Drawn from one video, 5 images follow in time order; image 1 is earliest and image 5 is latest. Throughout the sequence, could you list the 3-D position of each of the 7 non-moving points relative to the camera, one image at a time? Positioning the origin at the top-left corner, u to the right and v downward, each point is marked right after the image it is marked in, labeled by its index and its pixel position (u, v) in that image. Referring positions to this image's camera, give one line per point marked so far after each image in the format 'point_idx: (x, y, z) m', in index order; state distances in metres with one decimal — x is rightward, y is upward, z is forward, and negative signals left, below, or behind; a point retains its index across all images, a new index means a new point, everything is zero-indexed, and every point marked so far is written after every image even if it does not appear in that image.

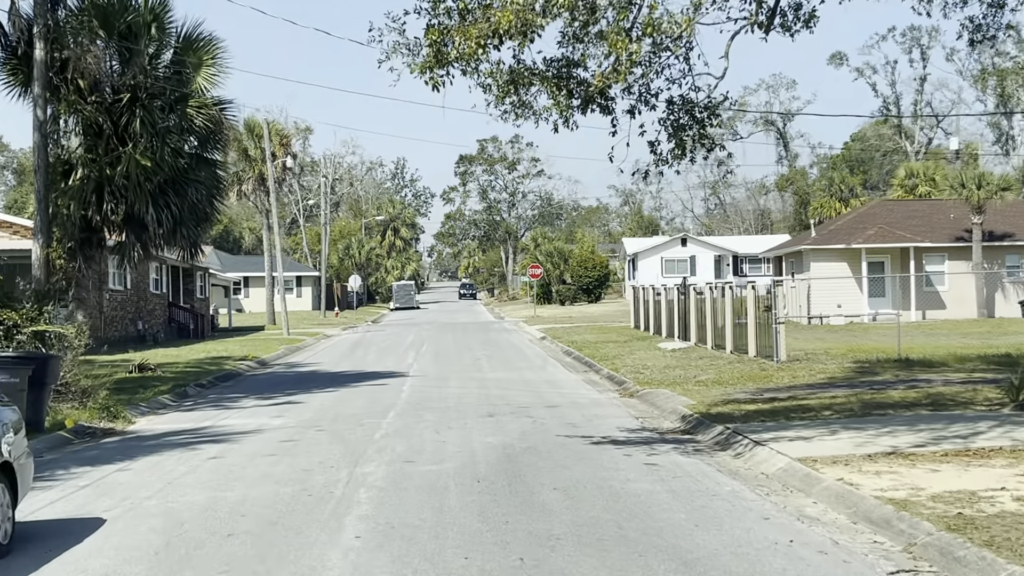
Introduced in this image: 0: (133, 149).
0: (-6.6, +2.4, +17.8) m
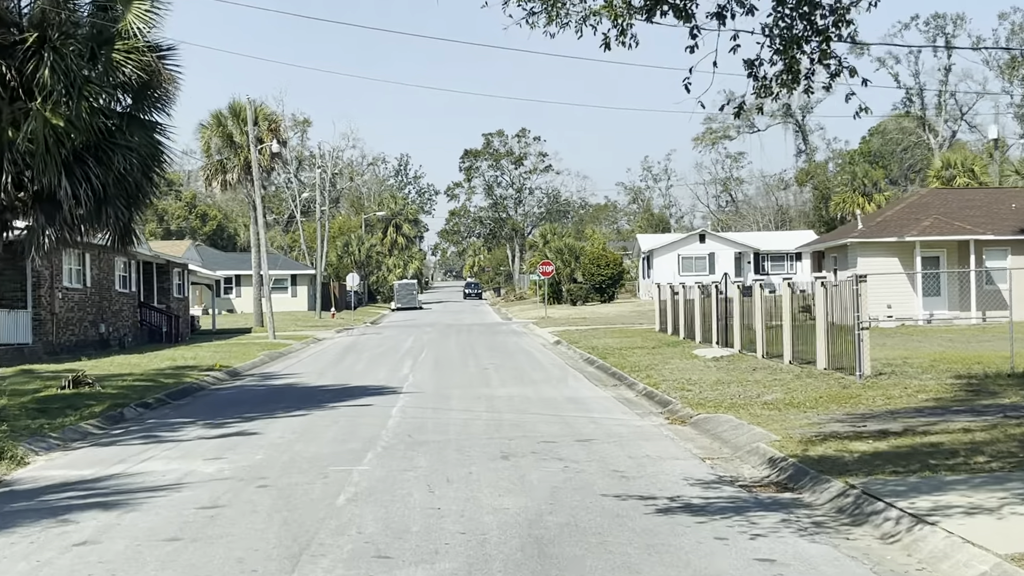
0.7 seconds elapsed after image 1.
0: (-6.4, +2.5, +13.7) m
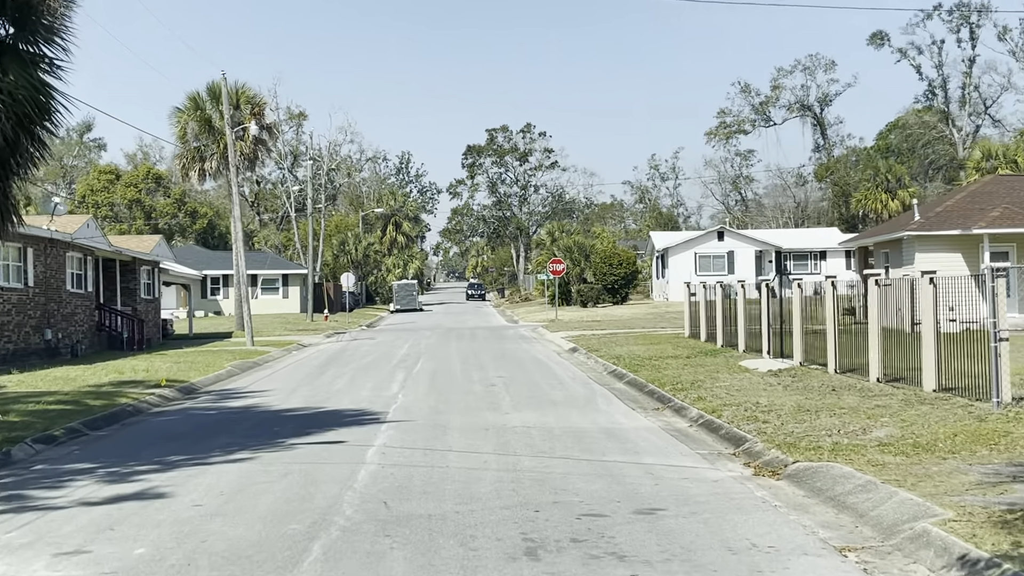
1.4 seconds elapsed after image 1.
0: (-6.1, +2.5, +9.5) m
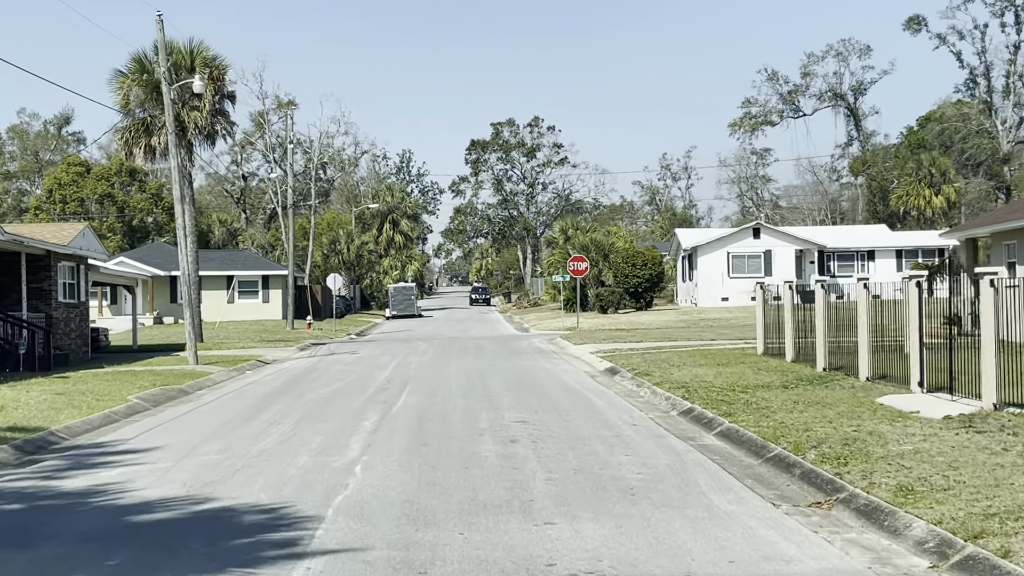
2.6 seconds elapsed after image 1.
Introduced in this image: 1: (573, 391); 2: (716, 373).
0: (-5.8, +2.6, +2.2) m
1: (+1.1, -1.9, +18.5) m
2: (+4.0, -1.6, +19.7) m
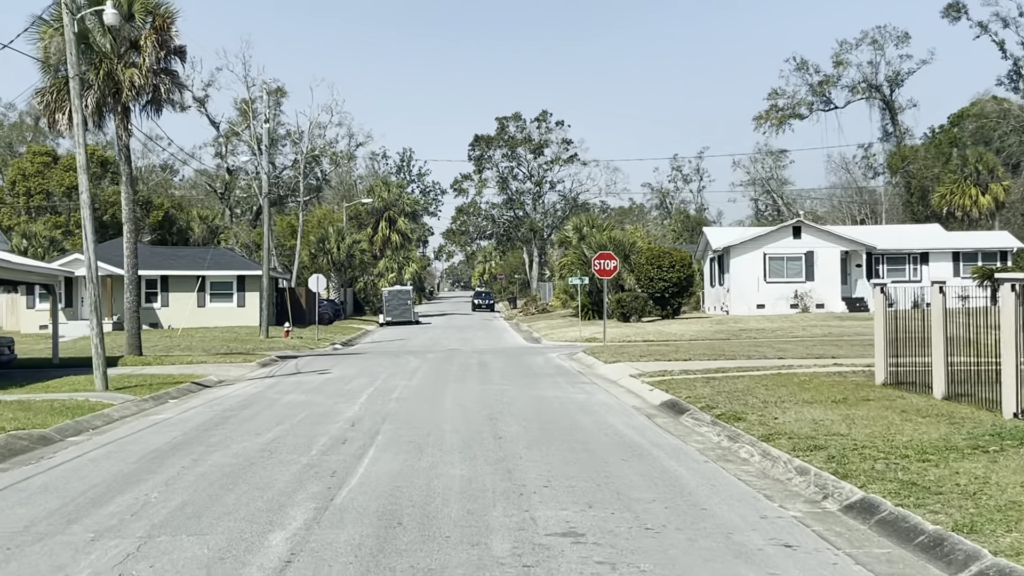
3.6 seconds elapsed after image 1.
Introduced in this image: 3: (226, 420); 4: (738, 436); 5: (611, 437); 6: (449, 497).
0: (-5.5, +2.7, -4.3) m
1: (+1.4, -1.9, +11.9) m
2: (+4.3, -1.7, +13.1) m
3: (-4.2, -2.0, +14.9) m
4: (+2.7, -1.8, +12.4) m
5: (+1.3, -1.9, +12.9) m
6: (-0.6, -1.8, +8.9) m
